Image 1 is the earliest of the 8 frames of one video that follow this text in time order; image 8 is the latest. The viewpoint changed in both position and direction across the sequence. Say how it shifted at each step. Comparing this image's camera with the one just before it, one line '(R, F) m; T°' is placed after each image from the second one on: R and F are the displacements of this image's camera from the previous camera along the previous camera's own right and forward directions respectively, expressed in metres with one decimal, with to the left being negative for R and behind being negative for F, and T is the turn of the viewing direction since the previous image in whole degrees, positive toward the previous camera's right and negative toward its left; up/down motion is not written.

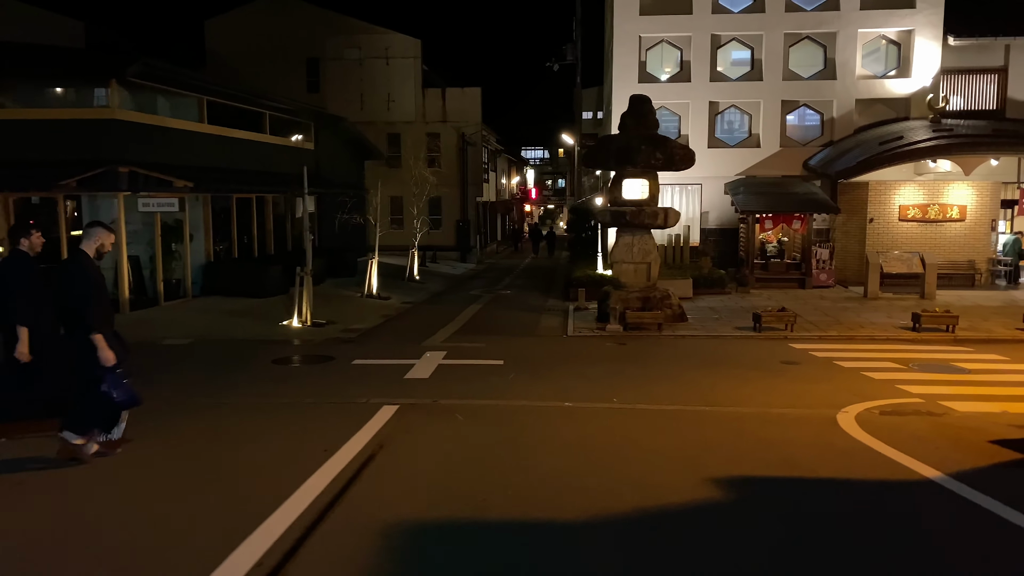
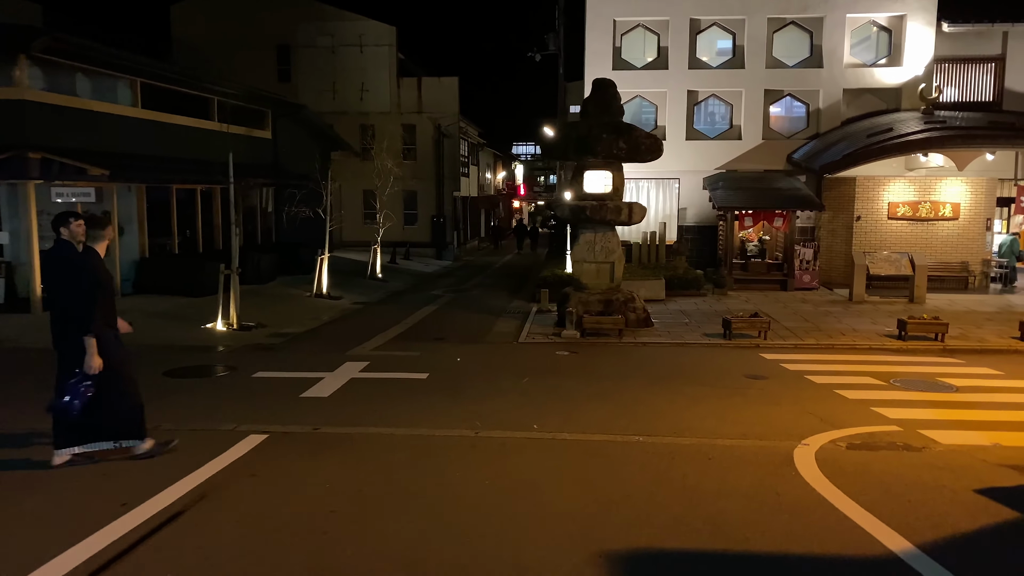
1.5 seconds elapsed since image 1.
(+0.9, +1.3) m; 0°
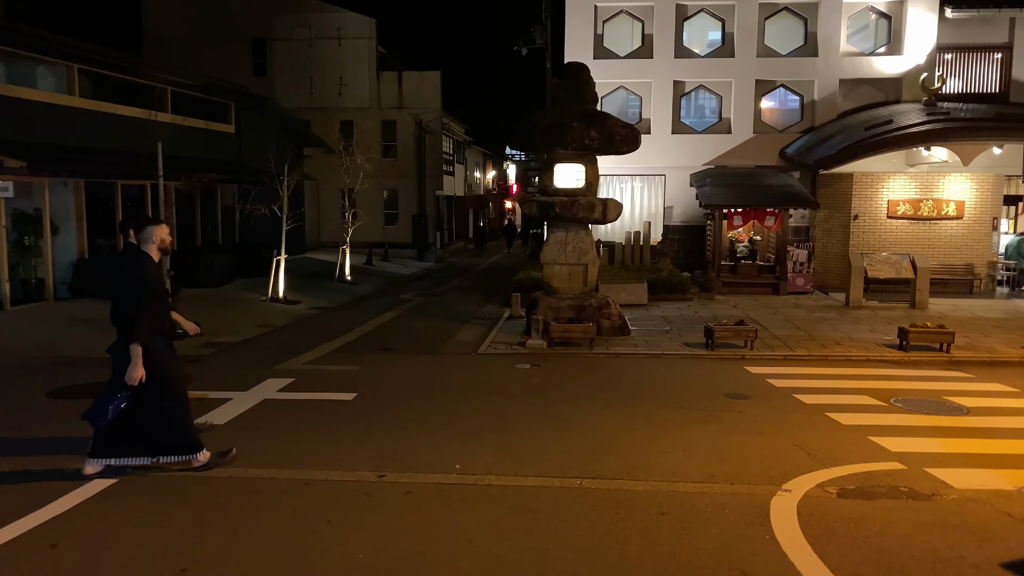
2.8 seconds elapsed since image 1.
(+0.7, +1.3) m; 0°
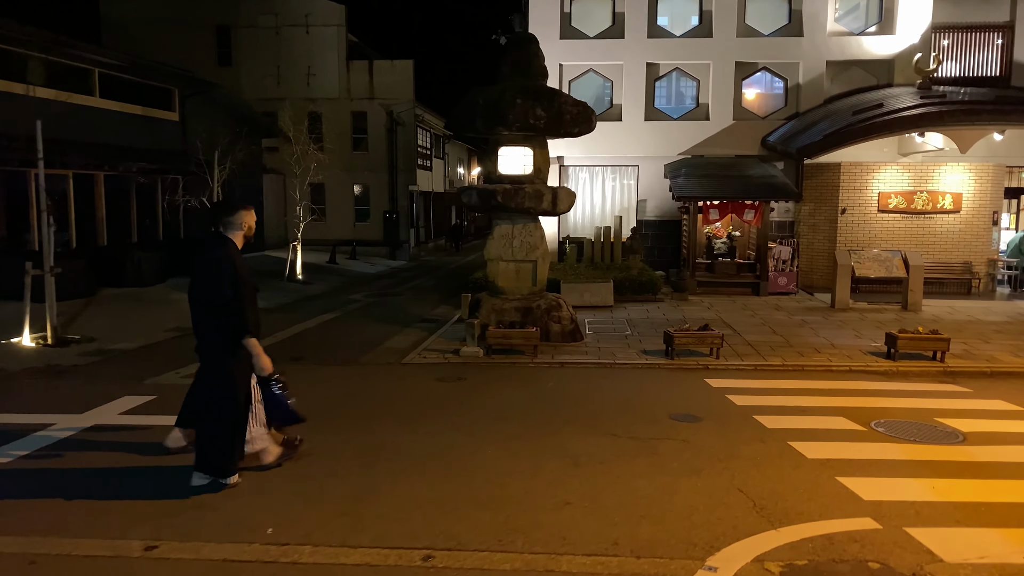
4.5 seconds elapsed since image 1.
(+1.0, +1.5) m; 0°
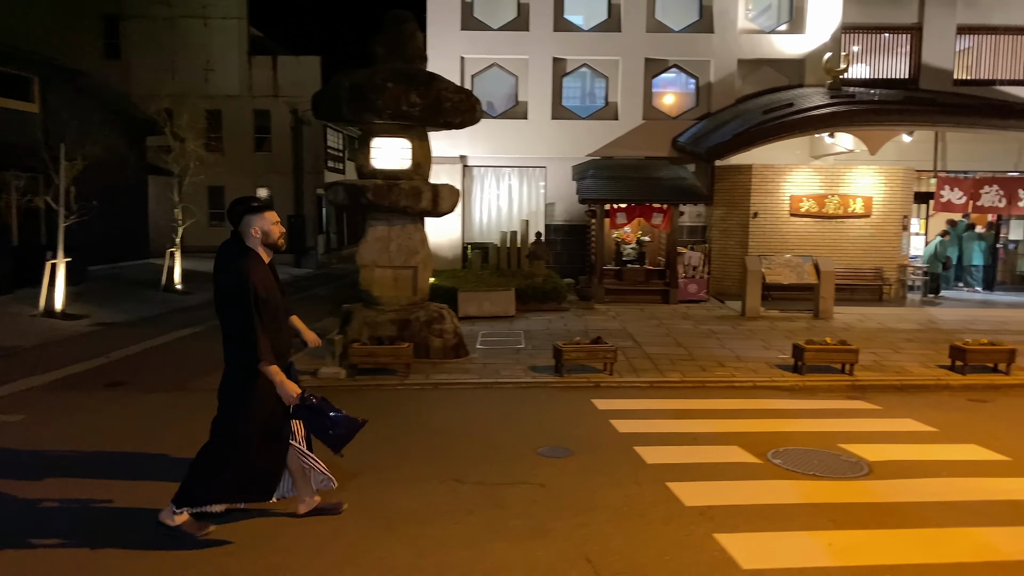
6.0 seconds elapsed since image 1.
(+0.9, +1.2) m; +5°
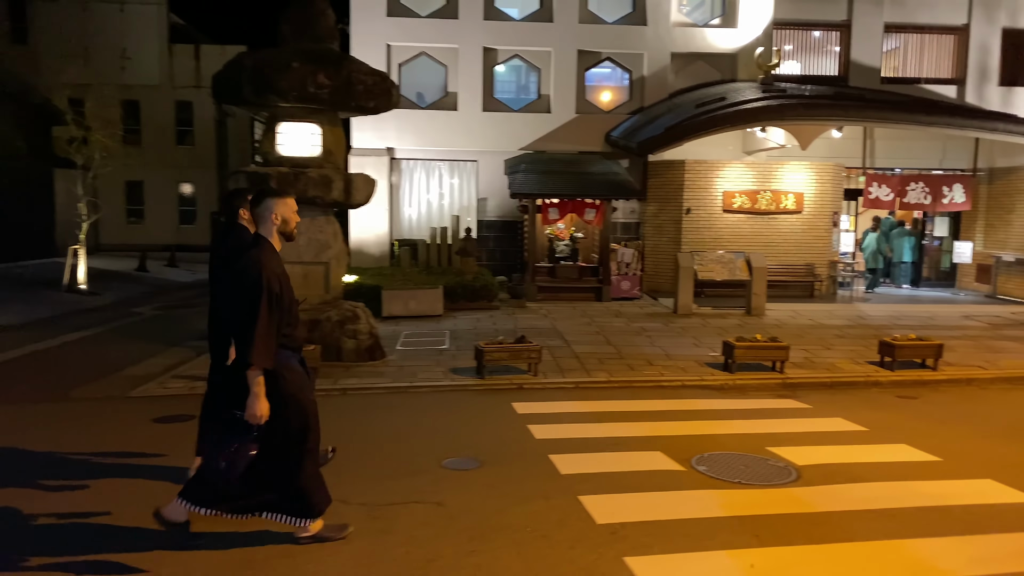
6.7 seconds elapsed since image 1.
(+0.3, +0.6) m; +4°
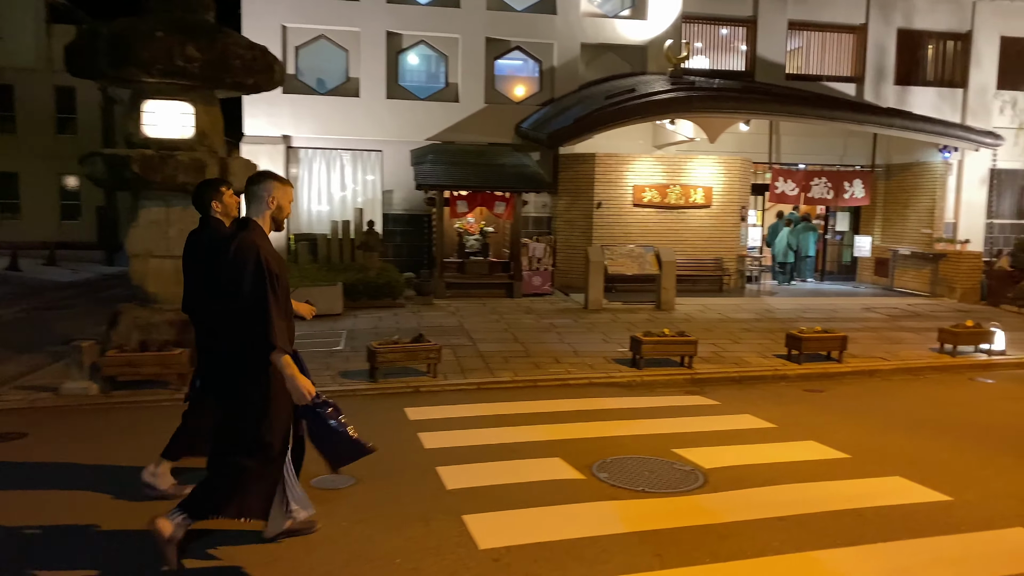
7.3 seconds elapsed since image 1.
(+0.3, +0.6) m; +6°
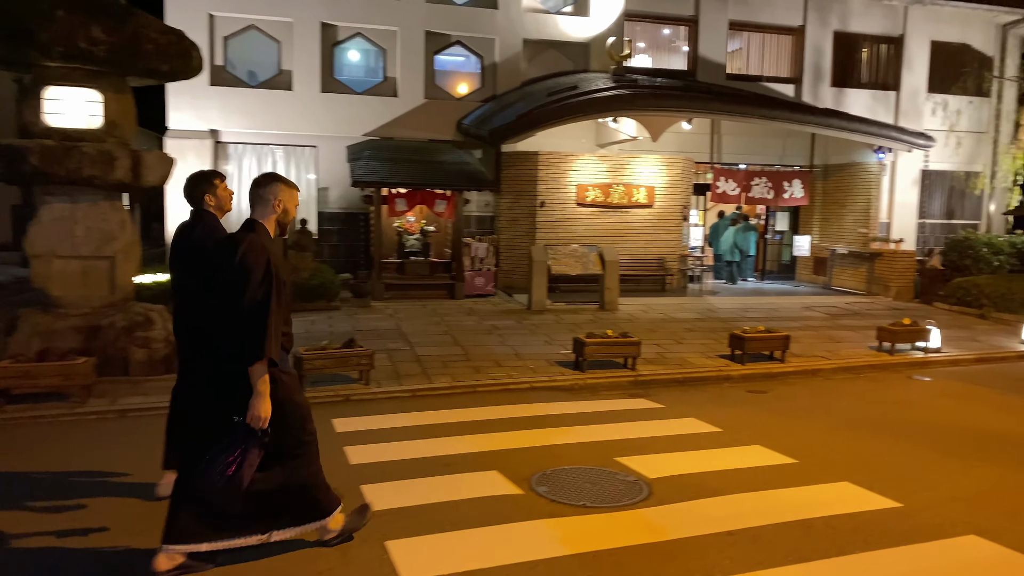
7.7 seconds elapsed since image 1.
(+0.1, +0.4) m; +4°
